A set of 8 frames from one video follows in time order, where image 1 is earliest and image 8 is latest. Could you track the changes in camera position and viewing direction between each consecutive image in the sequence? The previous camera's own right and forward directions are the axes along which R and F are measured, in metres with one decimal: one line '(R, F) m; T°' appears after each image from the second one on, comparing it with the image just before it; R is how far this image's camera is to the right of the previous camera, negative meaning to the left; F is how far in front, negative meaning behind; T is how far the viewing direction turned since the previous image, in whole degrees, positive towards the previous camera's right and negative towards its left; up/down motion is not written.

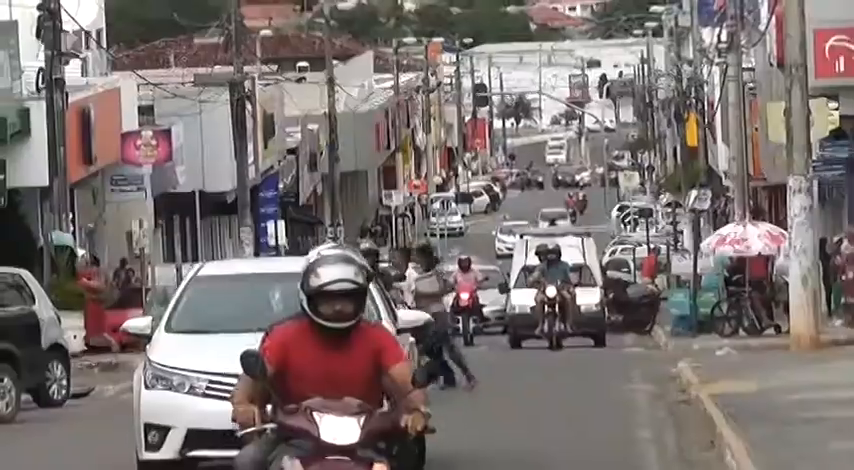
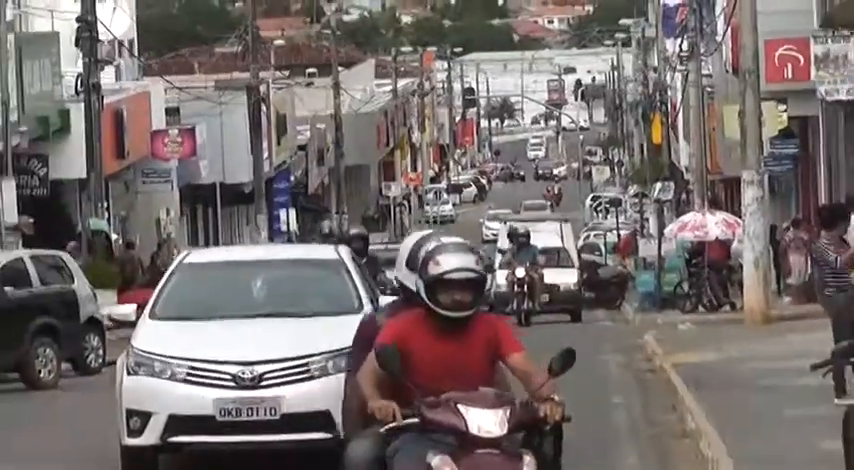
(0.0, -1.5) m; 0°
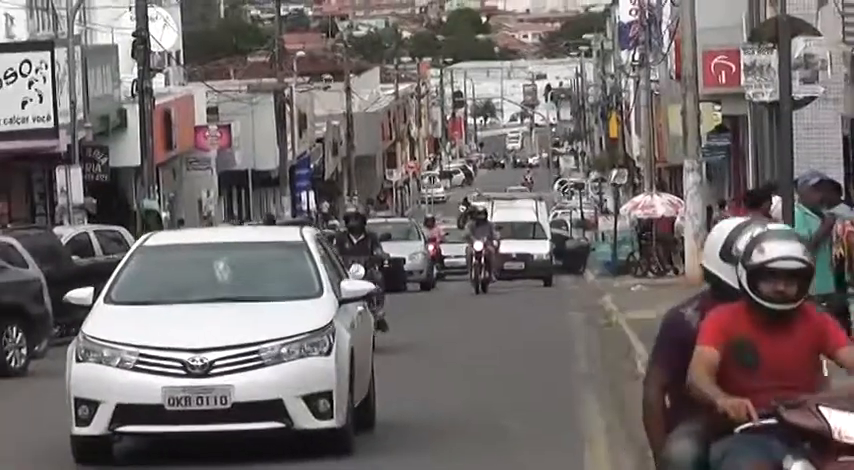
(-0.2, -2.8) m; +1°
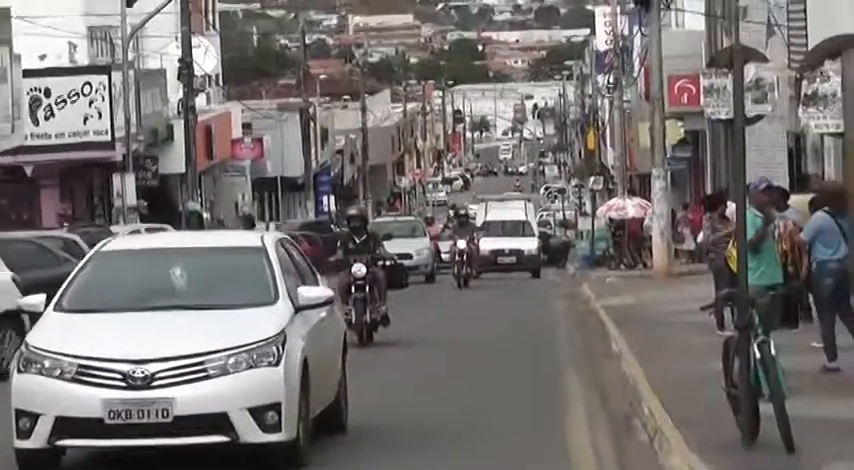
(-0.1, -2.7) m; 0°
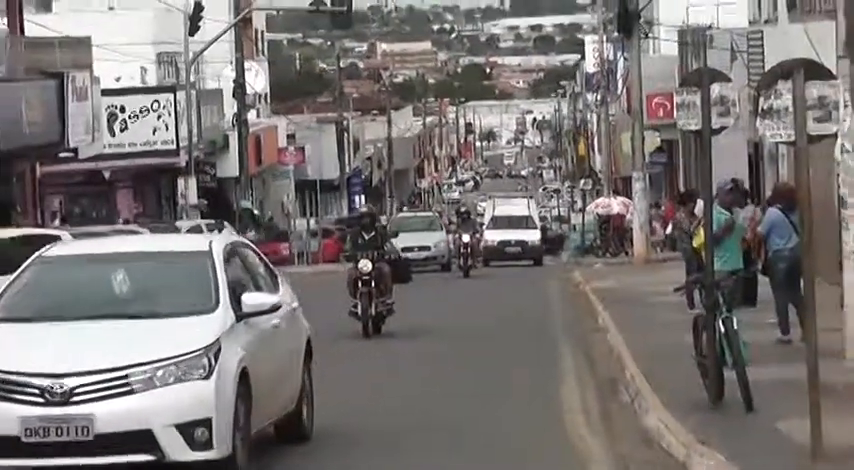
(-0.2, -3.5) m; 0°
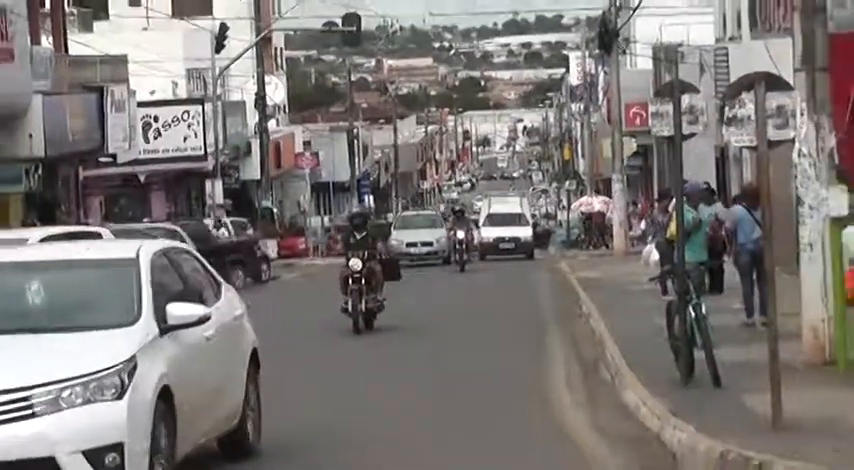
(-0.3, -2.7) m; +1°
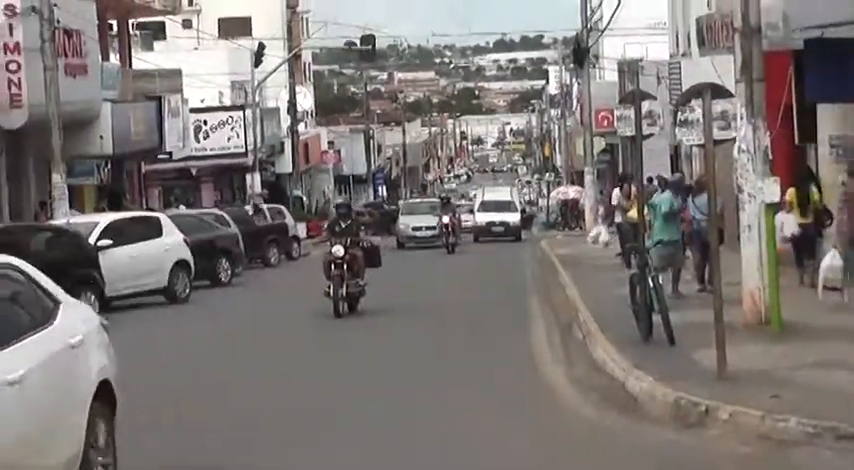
(-0.1, -5.1) m; 0°
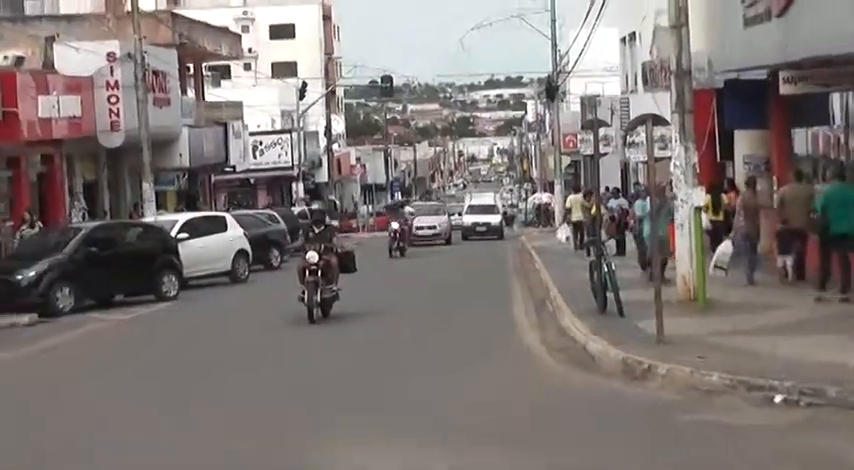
(-0.4, -8.9) m; 0°
